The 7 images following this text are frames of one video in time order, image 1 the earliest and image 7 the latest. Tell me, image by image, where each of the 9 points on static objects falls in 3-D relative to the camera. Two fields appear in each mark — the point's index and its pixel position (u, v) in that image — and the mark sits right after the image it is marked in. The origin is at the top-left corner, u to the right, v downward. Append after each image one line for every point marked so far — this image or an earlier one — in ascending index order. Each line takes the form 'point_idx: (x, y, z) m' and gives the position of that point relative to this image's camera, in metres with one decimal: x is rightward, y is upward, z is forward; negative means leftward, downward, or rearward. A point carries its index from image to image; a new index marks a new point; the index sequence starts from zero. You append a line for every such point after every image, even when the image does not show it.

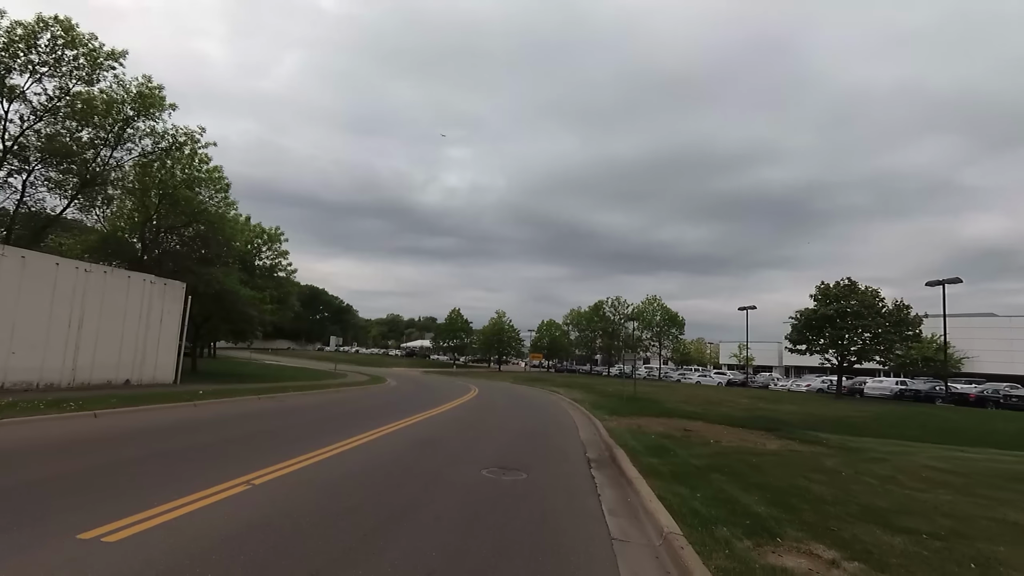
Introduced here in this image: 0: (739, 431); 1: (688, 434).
0: (+5.1, -3.2, +13.8) m
1: (+3.8, -3.1, +13.2) m
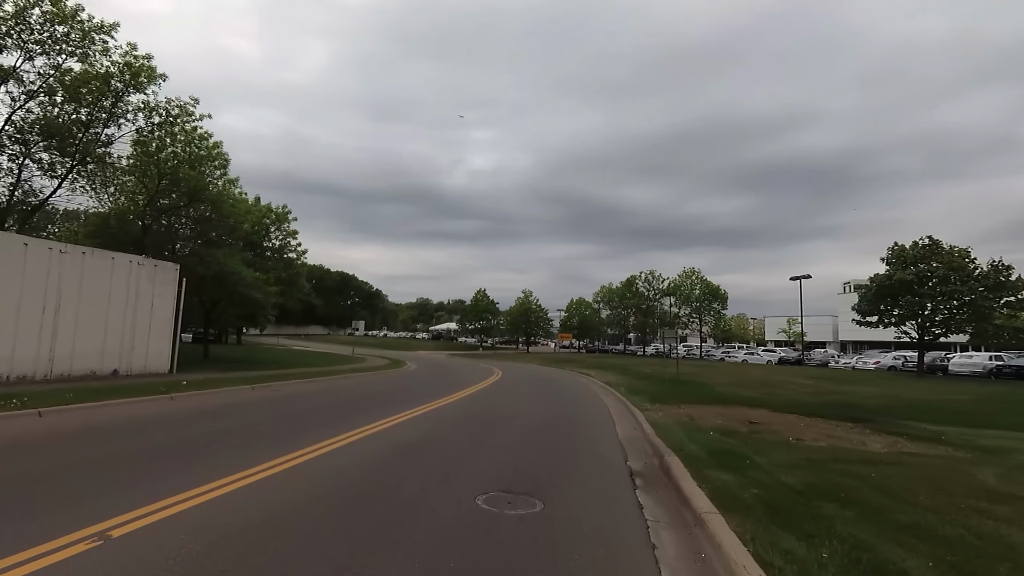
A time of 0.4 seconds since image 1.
0: (+5.4, -2.4, +10.9) m
1: (+4.1, -2.4, +10.3) m
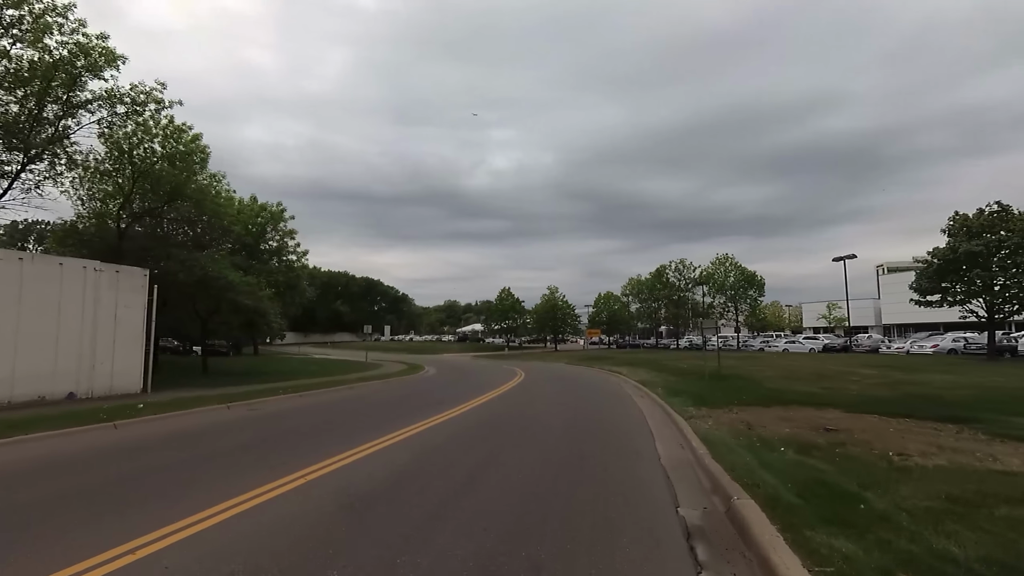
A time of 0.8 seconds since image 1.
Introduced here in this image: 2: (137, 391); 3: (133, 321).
0: (+5.6, -2.0, +8.5) m
1: (+4.2, -2.0, +7.9) m
2: (-10.7, -3.0, +18.1) m
3: (-10.9, -1.0, +18.2) m
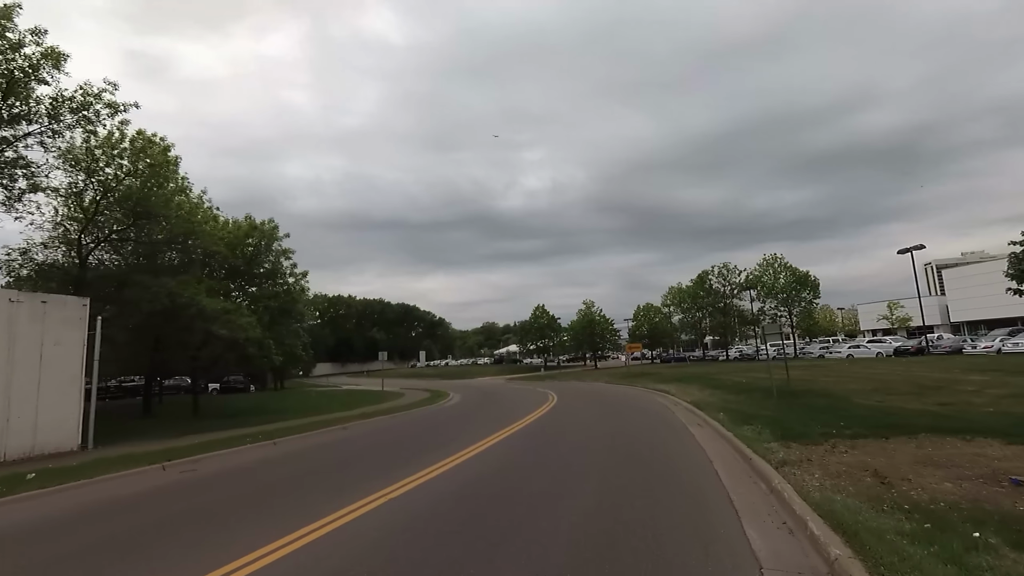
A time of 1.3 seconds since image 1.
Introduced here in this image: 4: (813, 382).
0: (+5.5, -1.6, +5.0) m
1: (+4.1, -1.6, +4.6) m
2: (-10.1, -3.8, +15.6) m
3: (-10.4, -1.8, +15.8) m
4: (+9.5, -2.9, +19.5) m
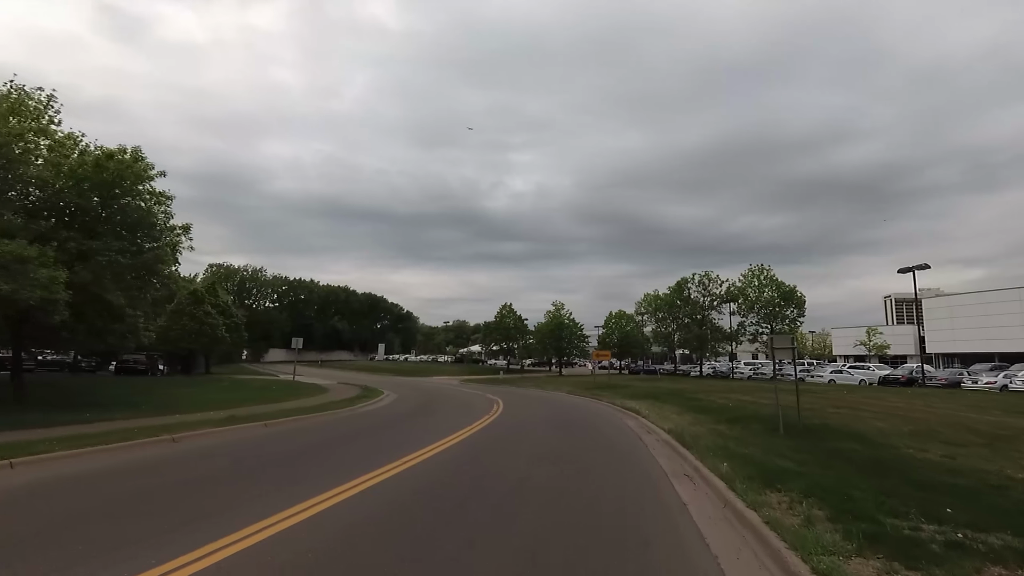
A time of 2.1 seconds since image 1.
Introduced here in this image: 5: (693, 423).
0: (+4.5, -1.5, +0.8) m
1: (+3.1, -1.4, +0.3) m
2: (-11.7, -2.5, +10.7) m
3: (-11.9, -0.5, +10.8) m
4: (+7.7, -3.1, +15.4) m
5: (+4.3, -3.2, +14.6) m
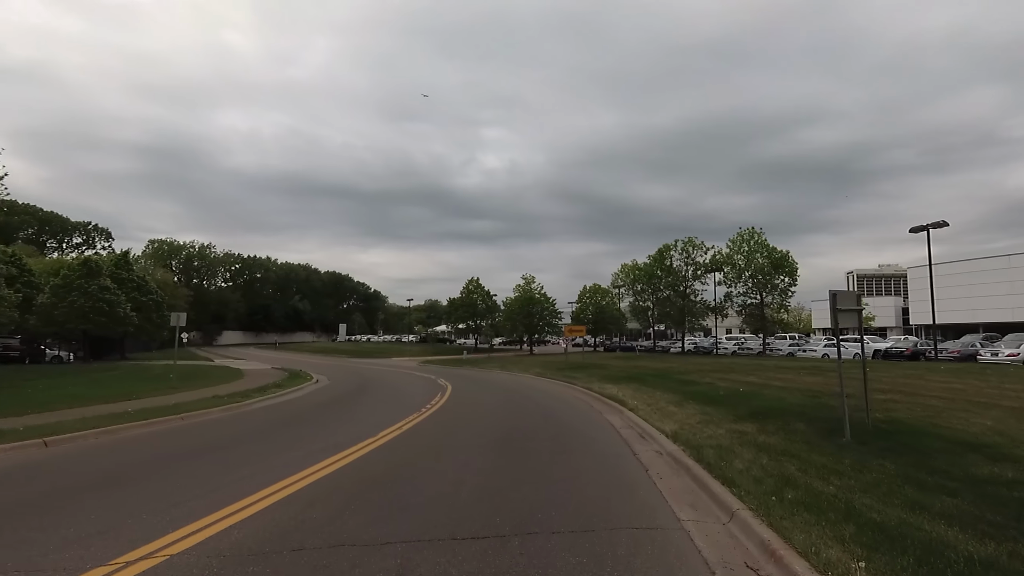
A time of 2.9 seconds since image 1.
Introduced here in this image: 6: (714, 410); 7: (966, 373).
0: (+3.9, -0.9, -3.7) m
1: (+2.6, -0.9, -4.3) m
2: (-12.6, -1.9, +5.5) m
3: (-12.8, +0.1, +5.6) m
4: (+6.5, -2.0, +11.1) m
5: (+3.2, -2.2, +10.2) m
6: (+3.7, -2.2, +11.4) m
7: (+13.6, -2.5, +18.4) m
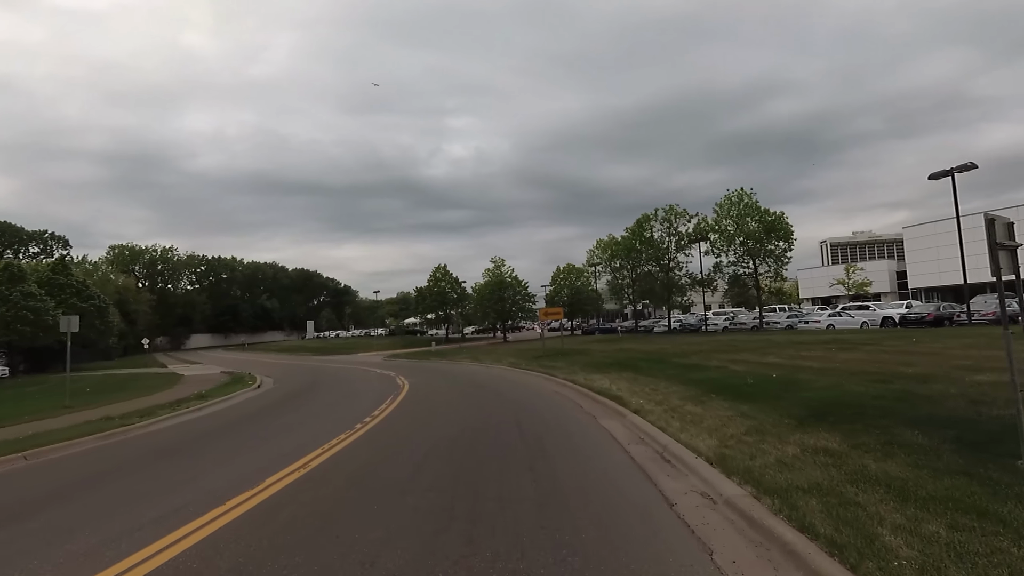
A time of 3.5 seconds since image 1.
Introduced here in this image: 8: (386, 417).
0: (+4.0, -0.5, -7.0) m
1: (+2.7, -0.6, -7.6) m
2: (-12.9, -2.1, +1.6) m
3: (-13.2, -0.1, +1.6) m
4: (+6.0, -1.3, +7.9) m
5: (+2.7, -1.6, +6.9) m
6: (+3.2, -1.6, +8.1) m
7: (+12.7, -1.2, +15.5) m
8: (-3.4, -4.2, +15.2) m
